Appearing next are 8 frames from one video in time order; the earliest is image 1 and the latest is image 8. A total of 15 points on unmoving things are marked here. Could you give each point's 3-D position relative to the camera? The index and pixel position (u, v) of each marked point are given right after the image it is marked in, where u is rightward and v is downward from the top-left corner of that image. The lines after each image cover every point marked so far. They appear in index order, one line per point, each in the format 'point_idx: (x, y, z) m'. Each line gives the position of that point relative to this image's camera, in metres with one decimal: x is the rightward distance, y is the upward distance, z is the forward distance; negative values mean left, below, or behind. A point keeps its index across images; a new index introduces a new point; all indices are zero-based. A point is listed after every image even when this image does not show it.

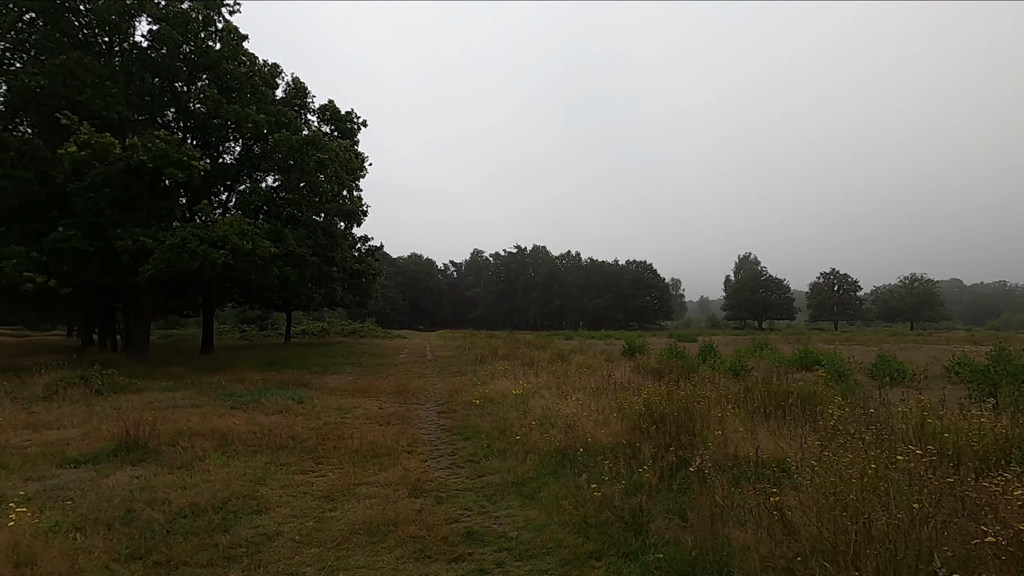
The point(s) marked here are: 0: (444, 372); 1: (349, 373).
0: (-2.4, -3.0, +18.7) m
1: (-5.9, -3.1, +19.3) m
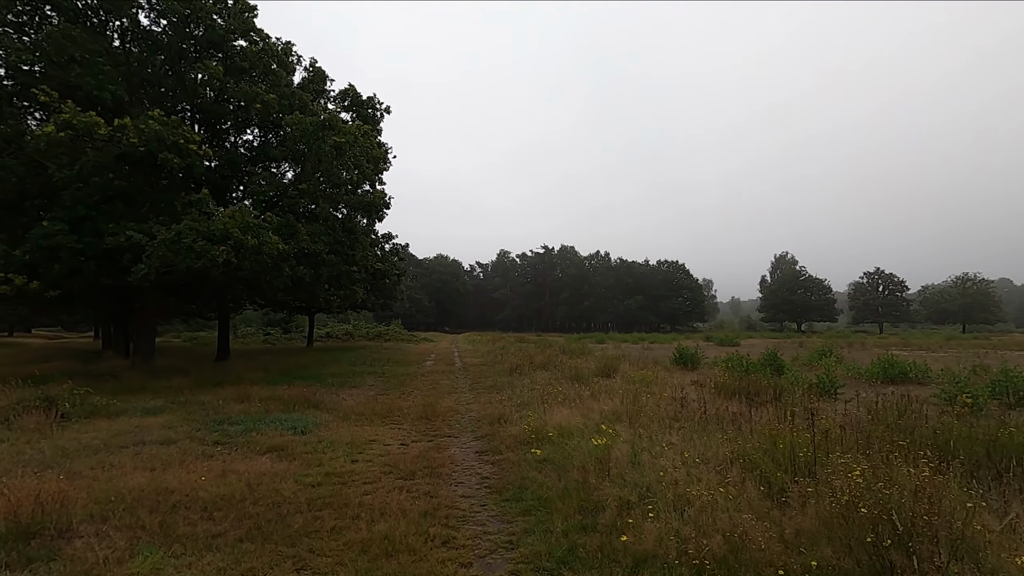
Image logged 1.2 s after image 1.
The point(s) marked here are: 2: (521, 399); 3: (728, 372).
0: (-1.0, -3.0, +16.2) m
1: (-4.6, -3.2, +17.0) m
2: (+0.3, -2.6, +12.6) m
3: (+6.7, -2.6, +16.6) m
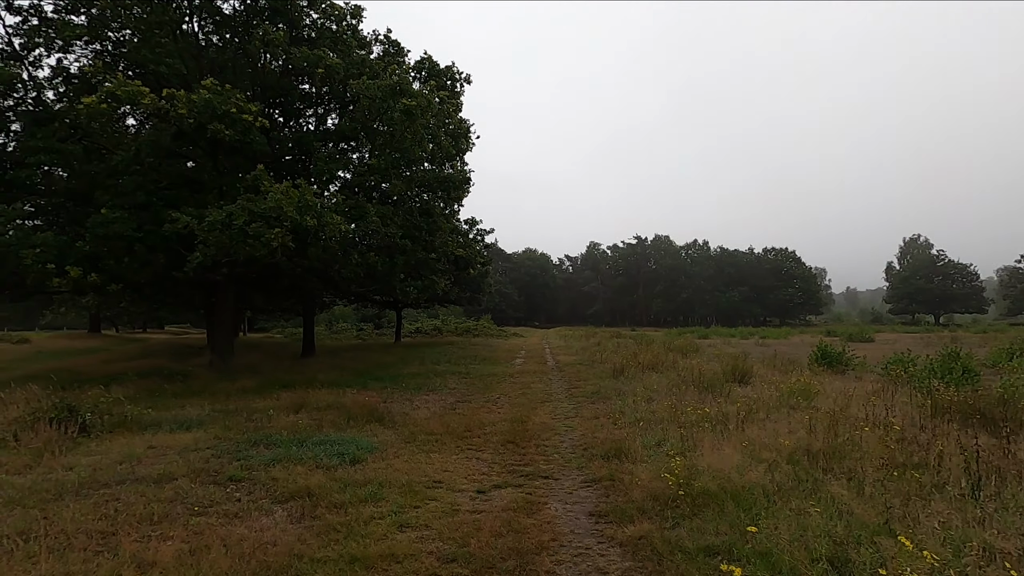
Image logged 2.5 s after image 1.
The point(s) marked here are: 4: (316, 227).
0: (+1.6, -2.6, +13.3) m
1: (-1.7, -2.8, +14.7) m
2: (+2.3, -2.3, +9.5) m
3: (+9.4, -2.1, +12.4) m
4: (-4.6, +1.4, +12.4) m
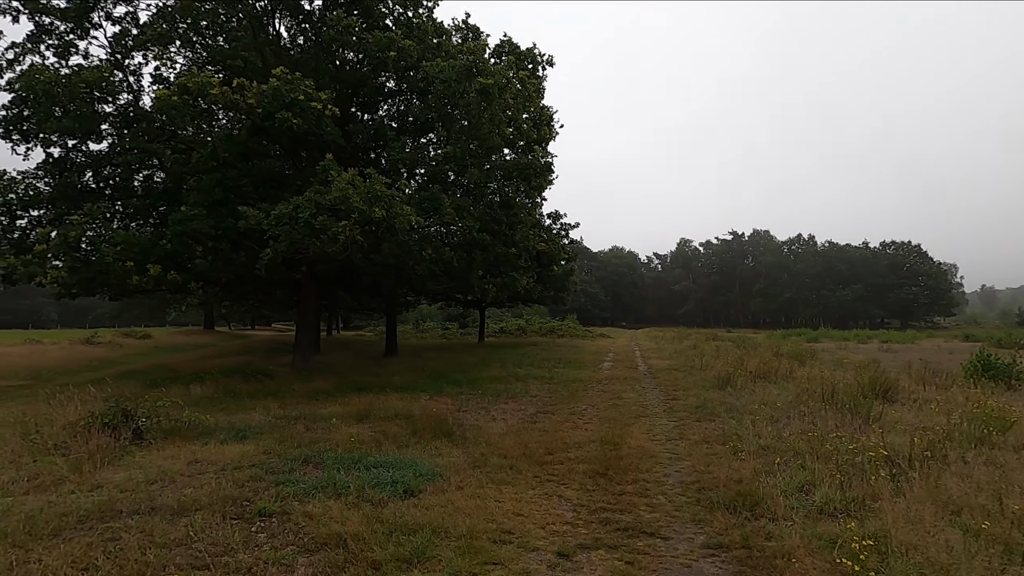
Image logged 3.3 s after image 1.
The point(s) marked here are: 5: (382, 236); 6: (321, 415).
0: (+3.5, -2.6, +11.4) m
1: (+0.4, -2.8, +13.3) m
2: (+3.6, -2.2, +7.5) m
3: (+11.0, -2.0, +9.3) m
4: (-2.8, +1.5, +11.5) m
5: (-3.1, +1.2, +12.6) m
6: (-3.5, -2.3, +9.8) m
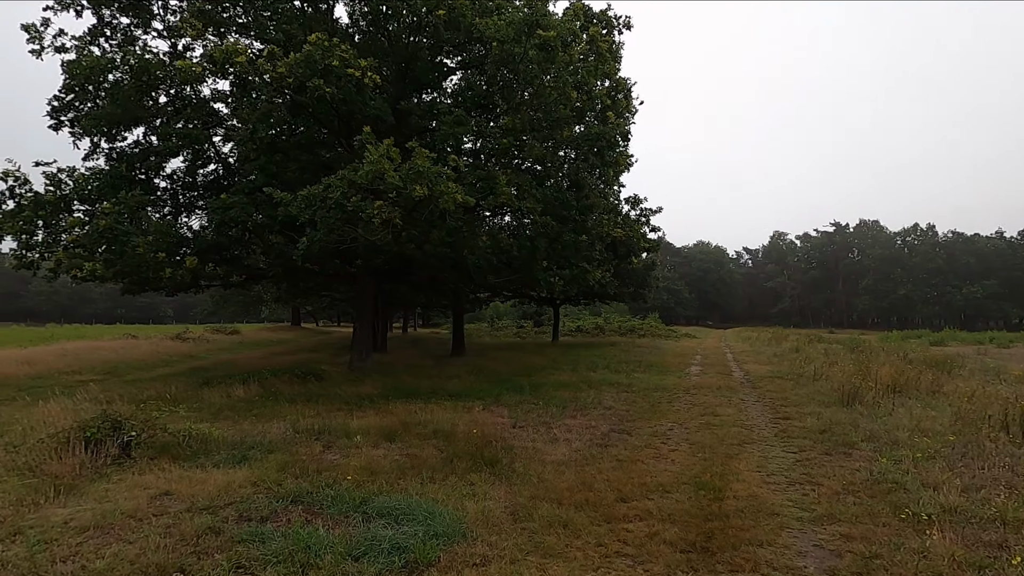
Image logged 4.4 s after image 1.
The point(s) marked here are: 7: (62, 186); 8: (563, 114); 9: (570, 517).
0: (+4.7, -2.4, +8.8) m
1: (+1.9, -2.6, +11.1) m
2: (+4.2, -2.1, +5.0) m
3: (+11.8, -1.8, +5.6) m
4: (-1.6, +1.7, +9.8) m
5: (-1.7, +1.4, +10.9) m
6: (-2.5, -2.2, +8.3) m
7: (-11.2, +2.5, +13.3) m
8: (+1.3, +4.2, +13.0) m
9: (+0.5, -2.2, +5.1) m
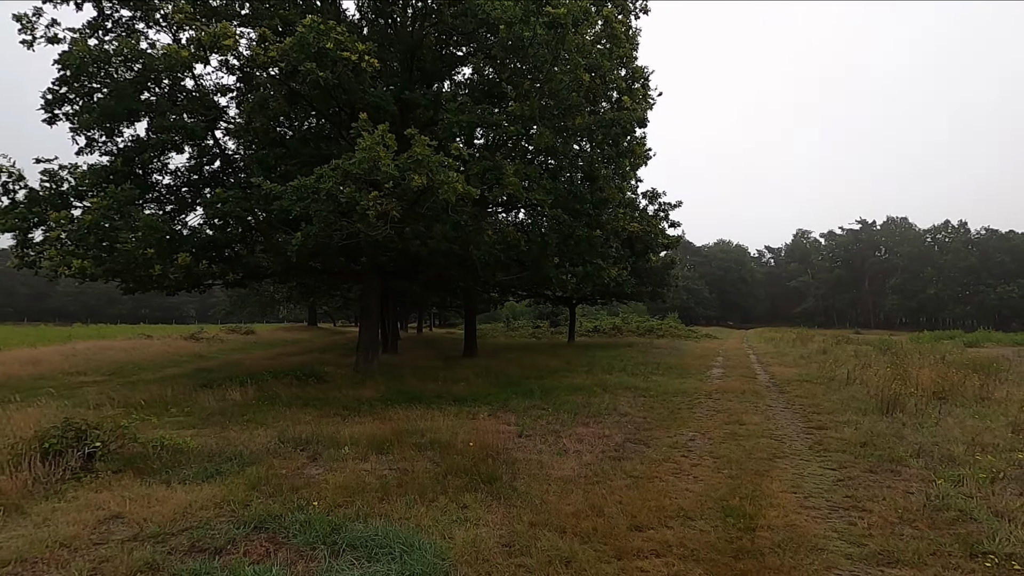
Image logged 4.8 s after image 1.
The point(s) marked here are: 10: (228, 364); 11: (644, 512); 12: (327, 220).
0: (+4.7, -2.3, +7.9) m
1: (+2.0, -2.5, +10.3) m
2: (+4.1, -2.0, +4.1) m
3: (+11.7, -1.8, +4.5) m
4: (-1.5, +1.7, +9.1) m
5: (-1.6, +1.4, +10.3) m
6: (-2.5, -2.1, +7.6) m
7: (-11.0, +2.5, +12.9) m
8: (+1.5, +4.2, +12.2) m
9: (+0.5, -2.1, +4.3) m
10: (-10.3, -2.8, +19.3) m
11: (+1.3, -2.2, +5.2) m
12: (-3.1, +1.2, +9.2) m
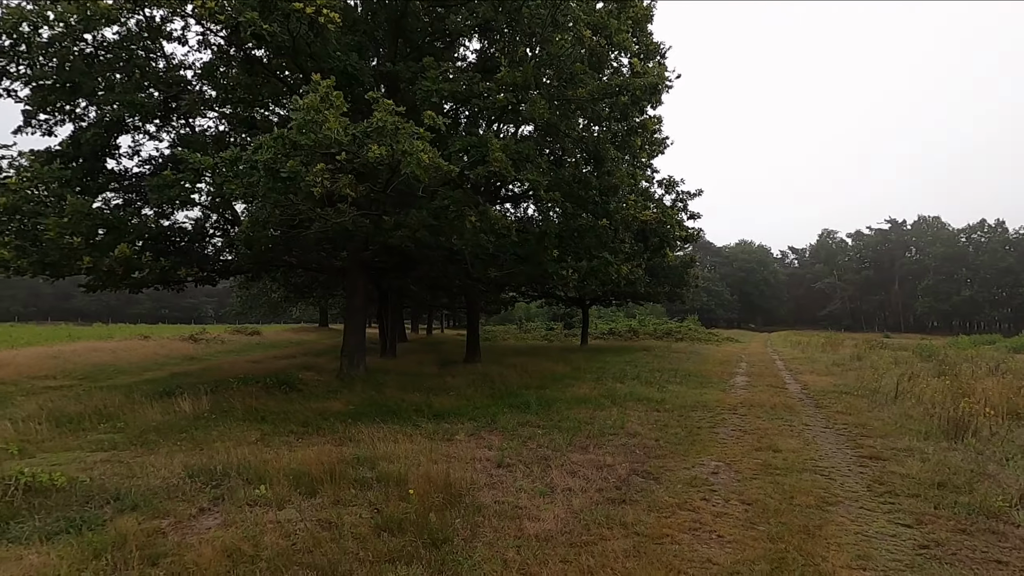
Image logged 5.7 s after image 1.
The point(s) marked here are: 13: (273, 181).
0: (+4.4, -2.3, +6.1) m
1: (+1.8, -2.5, +8.6) m
2: (+3.7, -1.9, +2.3) m
3: (+11.3, -1.7, +2.5) m
4: (-1.8, +1.8, +7.5) m
5: (-1.8, +1.5, +8.7) m
6: (-2.8, -2.1, +6.1) m
7: (-11.1, +2.6, +11.7) m
8: (+1.3, +4.3, +10.5) m
9: (0.0, -2.0, +2.7) m
10: (-10.2, -2.7, +18.0) m
11: (+0.9, -2.1, +3.5) m
12: (-3.4, +1.2, +7.7) m
13: (-3.3, +1.5, +7.6) m
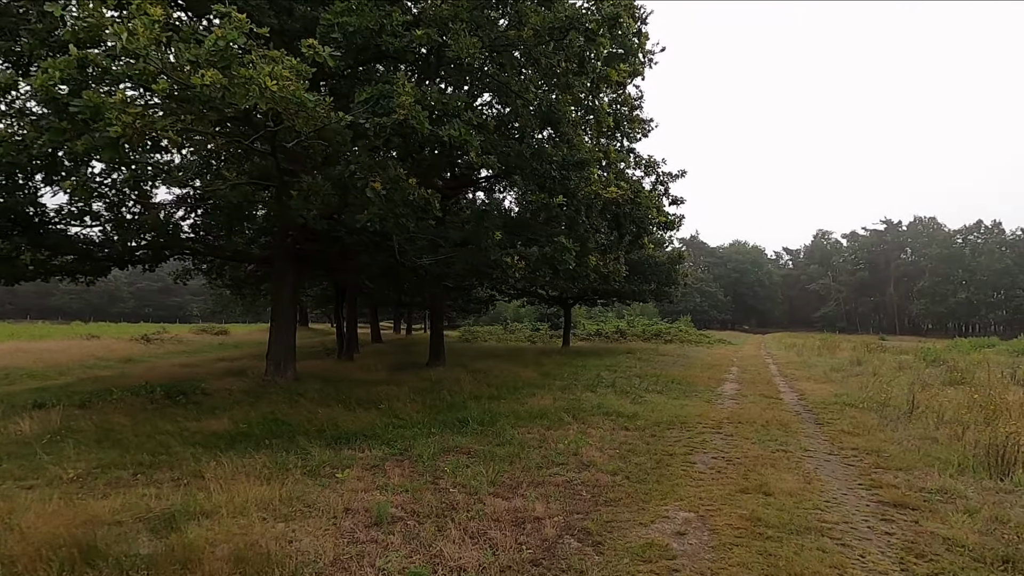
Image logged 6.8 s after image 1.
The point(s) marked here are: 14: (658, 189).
0: (+3.4, -2.1, +4.1) m
1: (+0.7, -2.3, +6.6) m
2: (+2.6, -1.8, +0.3) m
3: (+10.3, -1.6, +0.5) m
4: (-2.8, +1.9, +5.5) m
5: (-2.9, +1.7, +6.6) m
6: (-3.9, -1.9, +4.0) m
7: (-12.2, +2.8, +9.5) m
8: (+0.2, +4.4, +8.5) m
9: (-1.0, -1.9, +0.6) m
10: (-11.4, -2.5, +15.9) m
11: (-0.2, -1.9, +1.4) m
12: (-4.5, +1.4, +5.6) m
13: (-4.4, +1.7, +5.6) m
14: (+3.9, +2.6, +14.3) m
